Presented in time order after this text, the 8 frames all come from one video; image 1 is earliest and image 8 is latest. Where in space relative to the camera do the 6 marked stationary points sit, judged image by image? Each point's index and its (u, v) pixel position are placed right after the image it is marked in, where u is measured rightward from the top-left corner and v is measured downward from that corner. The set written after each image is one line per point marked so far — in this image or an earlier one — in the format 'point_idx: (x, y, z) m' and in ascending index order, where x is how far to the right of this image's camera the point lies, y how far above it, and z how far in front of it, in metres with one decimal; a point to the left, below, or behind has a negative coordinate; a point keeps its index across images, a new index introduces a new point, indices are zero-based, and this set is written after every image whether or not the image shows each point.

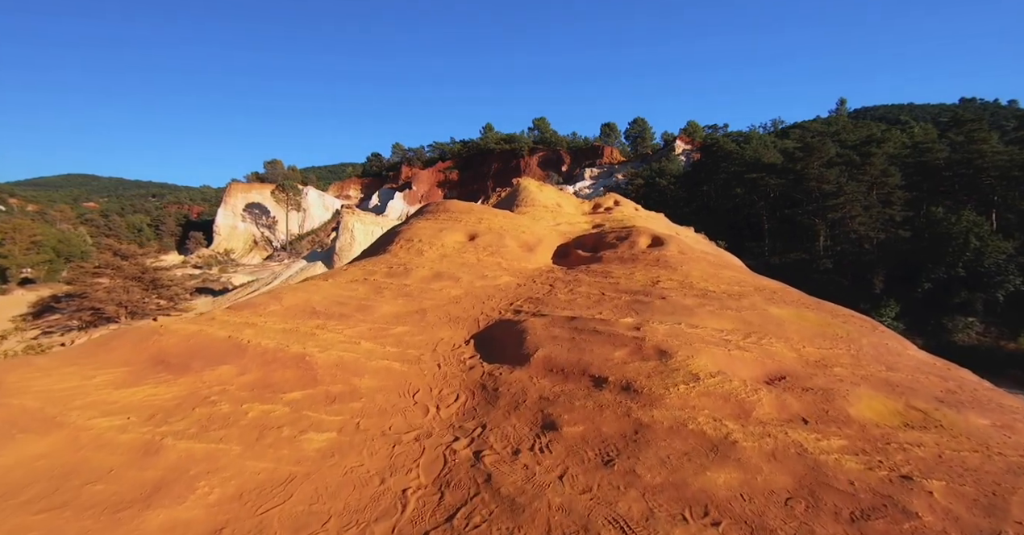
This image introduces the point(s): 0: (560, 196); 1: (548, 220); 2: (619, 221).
0: (+1.3, +1.9, +12.3) m
1: (+0.9, +1.1, +11.1) m
2: (+2.7, +1.1, +11.3) m
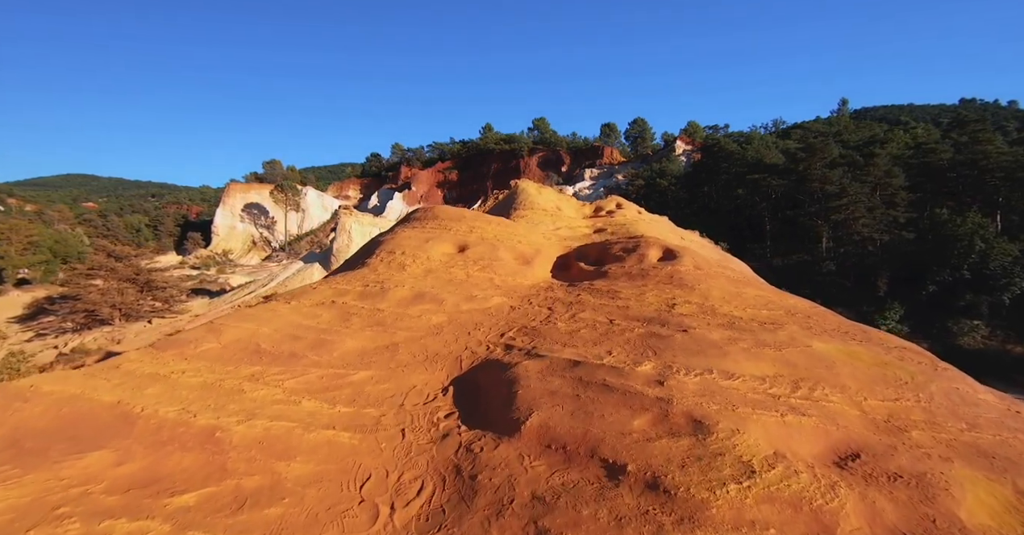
0: (+1.2, +1.8, +11.9) m
1: (+0.8, +1.0, +10.7) m
2: (+2.7, +1.0, +10.9) m
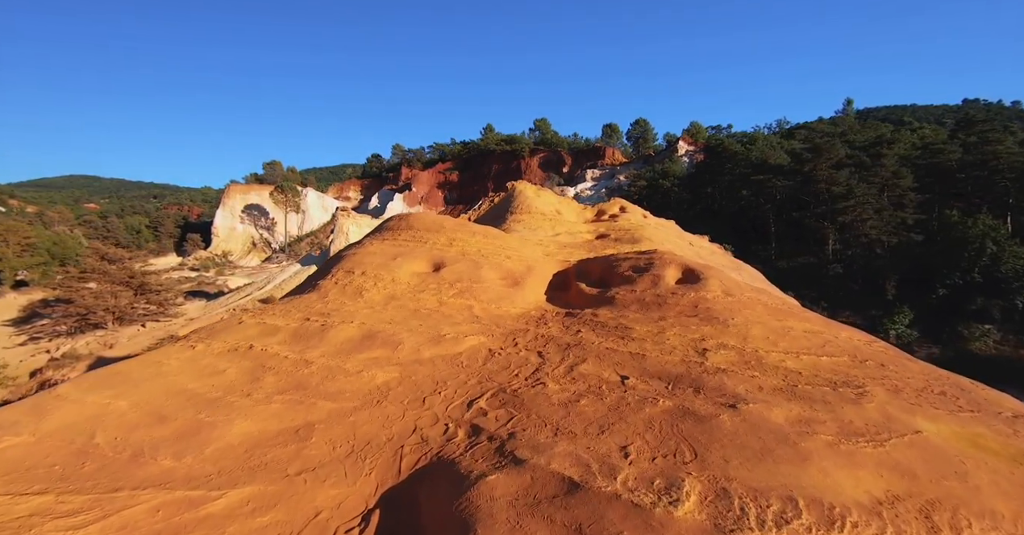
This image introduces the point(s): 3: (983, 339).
0: (+1.2, +1.6, +11.2) m
1: (+0.7, +0.8, +10.0) m
2: (+2.6, +0.8, +10.2) m
3: (+20.1, -3.0, +19.6) m
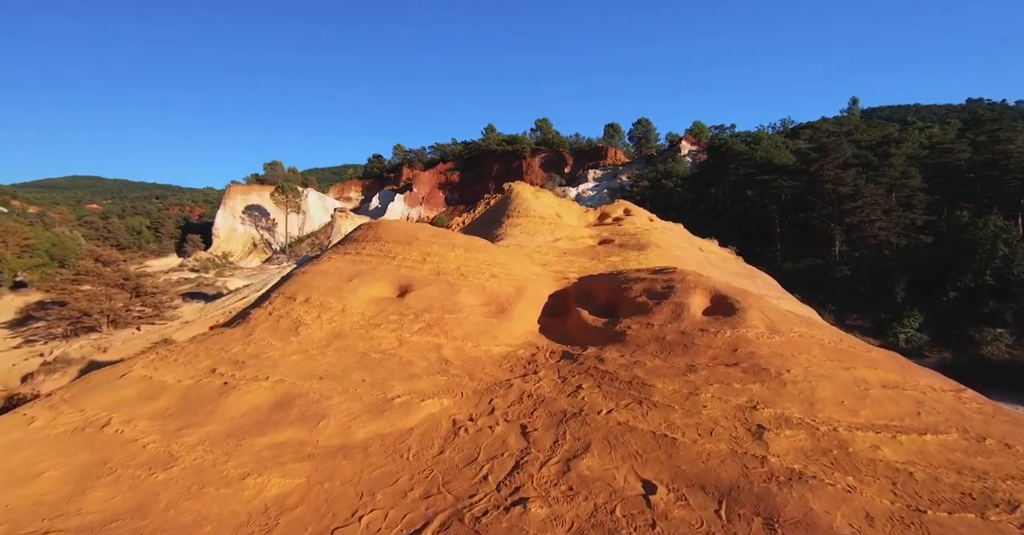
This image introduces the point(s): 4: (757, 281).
0: (+1.1, +1.5, +10.6) m
1: (+0.7, +0.7, +9.4) m
2: (+2.6, +0.7, +9.6) m
3: (+20.1, -3.1, +18.9) m
4: (+4.8, -0.3, +8.8) m
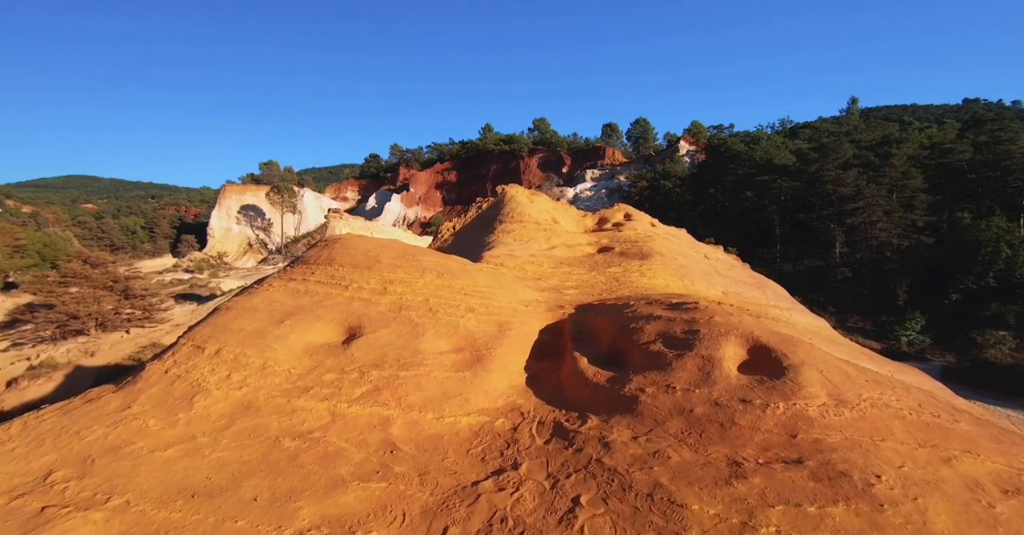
0: (+1.0, +1.3, +10.0) m
1: (+0.6, +0.5, +8.9) m
2: (+2.4, +0.5, +9.1) m
3: (+19.9, -3.3, +18.4) m
4: (+4.7, -0.4, +8.3) m
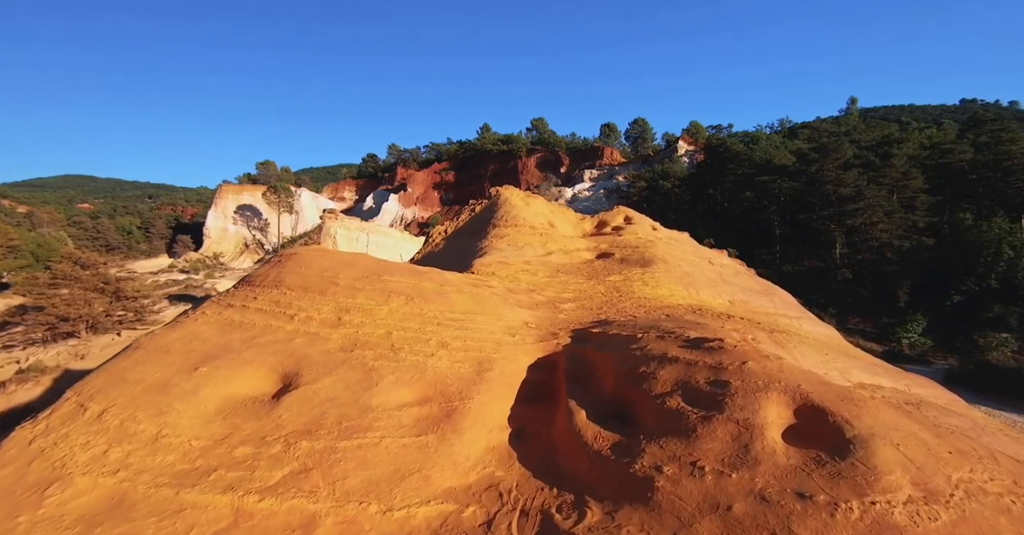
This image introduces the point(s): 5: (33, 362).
0: (+0.9, +1.2, +9.6) m
1: (+0.5, +0.4, +8.5) m
2: (+2.3, +0.4, +8.7) m
3: (+19.8, -3.4, +18.1) m
4: (+4.6, -0.5, +7.9) m
5: (-21.7, -4.4, +20.3) m
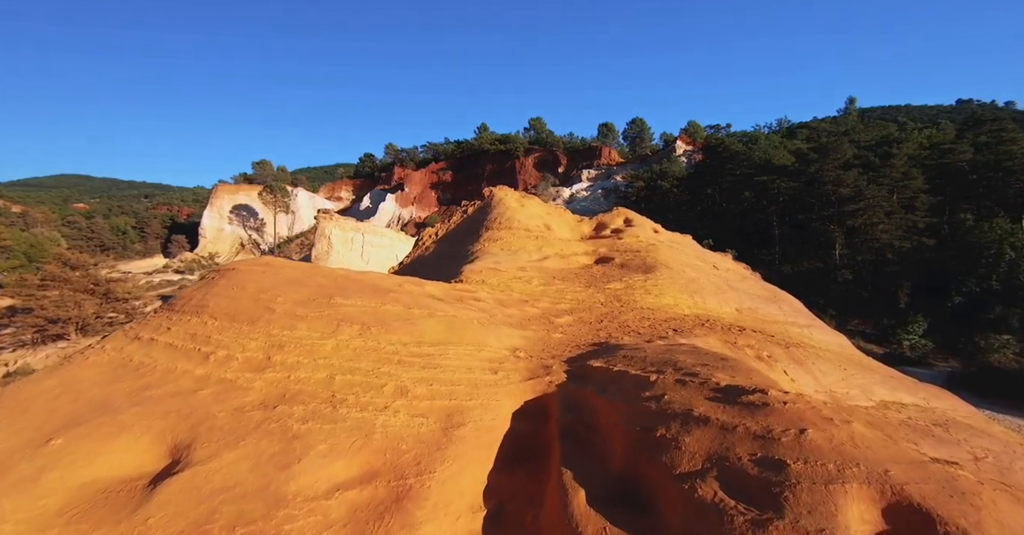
0: (+0.8, +1.1, +9.2) m
1: (+0.4, +0.4, +8.1) m
2: (+2.2, +0.3, +8.3) m
3: (+19.6, -3.4, +17.8) m
4: (+4.5, -0.6, +7.5) m
5: (-21.9, -4.5, +19.8) m
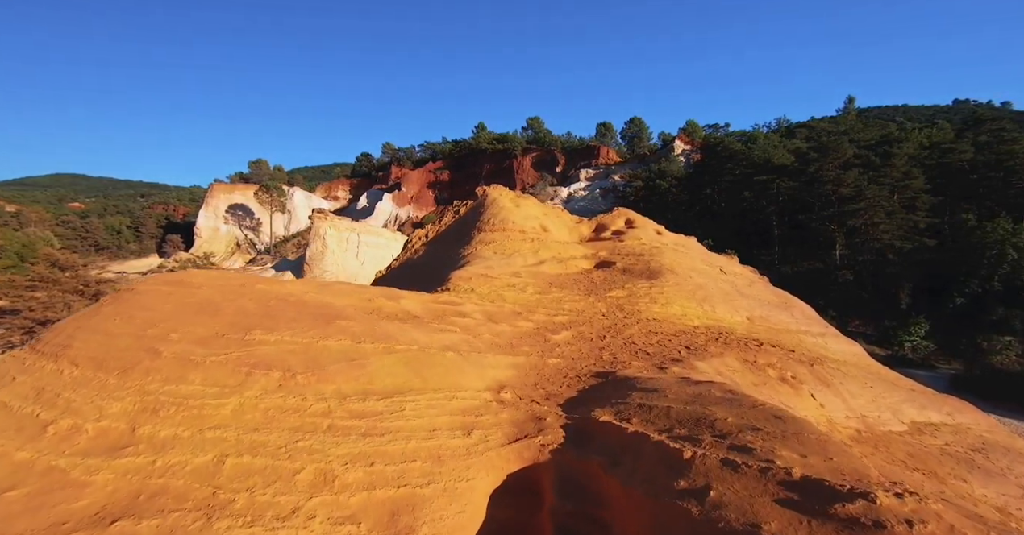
0: (+0.7, +1.1, +8.8) m
1: (+0.3, +0.3, +7.6) m
2: (+2.1, +0.3, +7.8) m
3: (+19.5, -3.5, +17.4) m
4: (+4.4, -0.7, +7.1) m
5: (-22.0, -4.6, +19.2) m
